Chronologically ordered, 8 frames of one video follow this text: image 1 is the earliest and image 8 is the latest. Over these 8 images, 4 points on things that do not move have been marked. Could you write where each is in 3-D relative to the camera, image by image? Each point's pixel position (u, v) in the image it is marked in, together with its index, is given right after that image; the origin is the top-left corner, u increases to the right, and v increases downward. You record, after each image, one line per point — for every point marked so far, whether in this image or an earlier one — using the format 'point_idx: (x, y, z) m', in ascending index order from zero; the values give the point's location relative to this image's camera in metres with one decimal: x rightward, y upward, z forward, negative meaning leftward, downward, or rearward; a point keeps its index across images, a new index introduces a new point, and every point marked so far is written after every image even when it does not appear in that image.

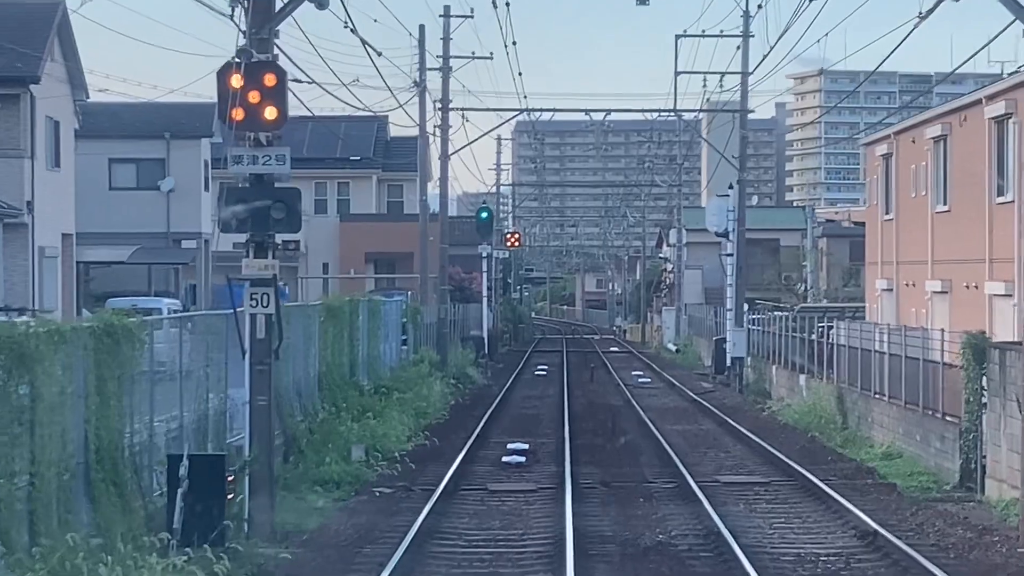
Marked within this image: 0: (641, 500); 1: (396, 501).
0: (+1.1, -1.8, +18.2) m
1: (-1.0, -1.8, +17.7) m
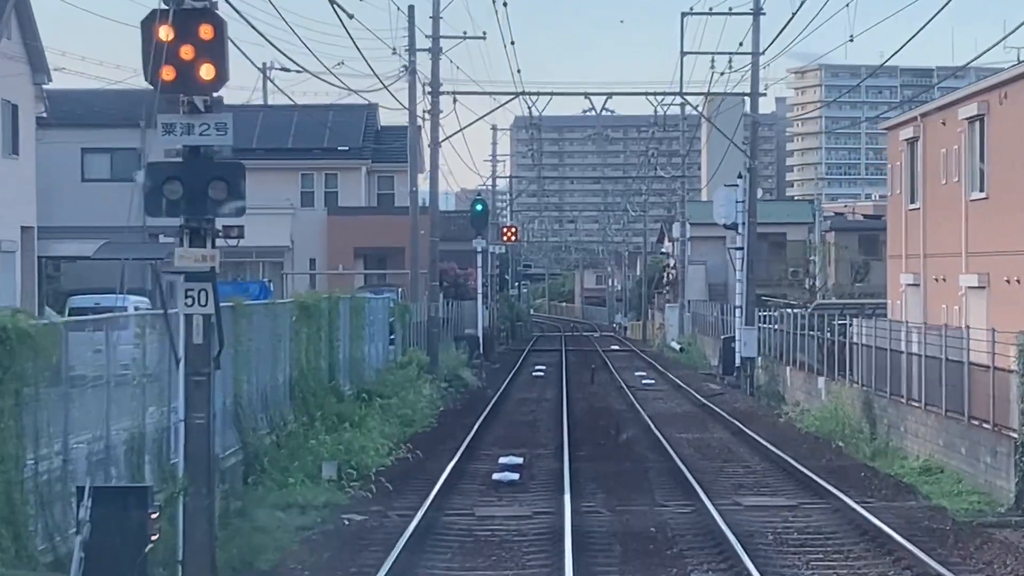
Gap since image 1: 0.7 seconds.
0: (+1.0, -1.7, +15.8) m
1: (-1.0, -1.7, +15.3) m
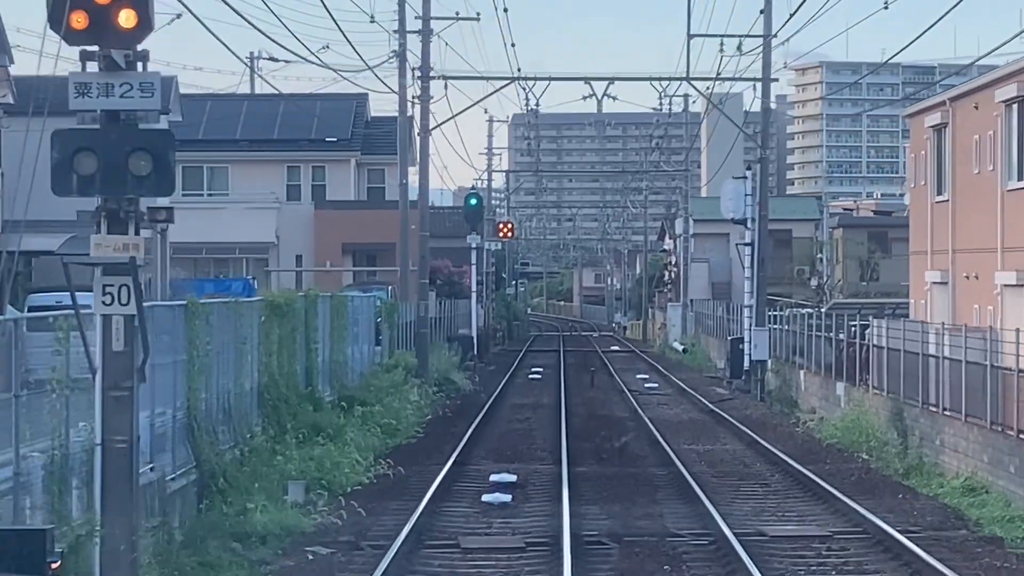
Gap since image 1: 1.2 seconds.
0: (+1.0, -1.7, +13.6) m
1: (-1.1, -1.7, +13.1) m
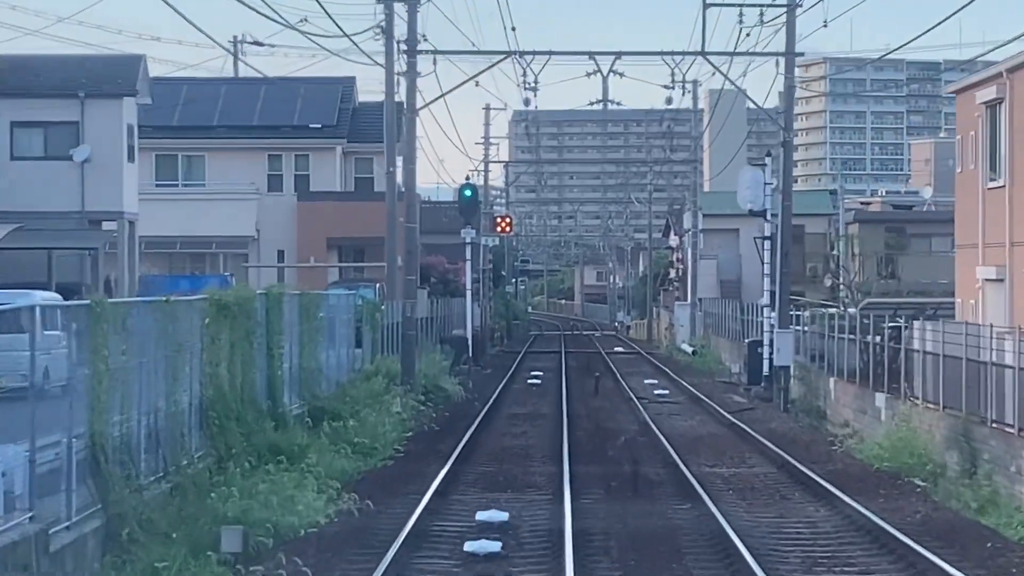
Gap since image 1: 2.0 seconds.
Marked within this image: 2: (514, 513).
0: (+0.9, -1.7, +10.4) m
1: (-1.2, -1.7, +9.9) m
2: (0.0, -1.7, +16.8) m
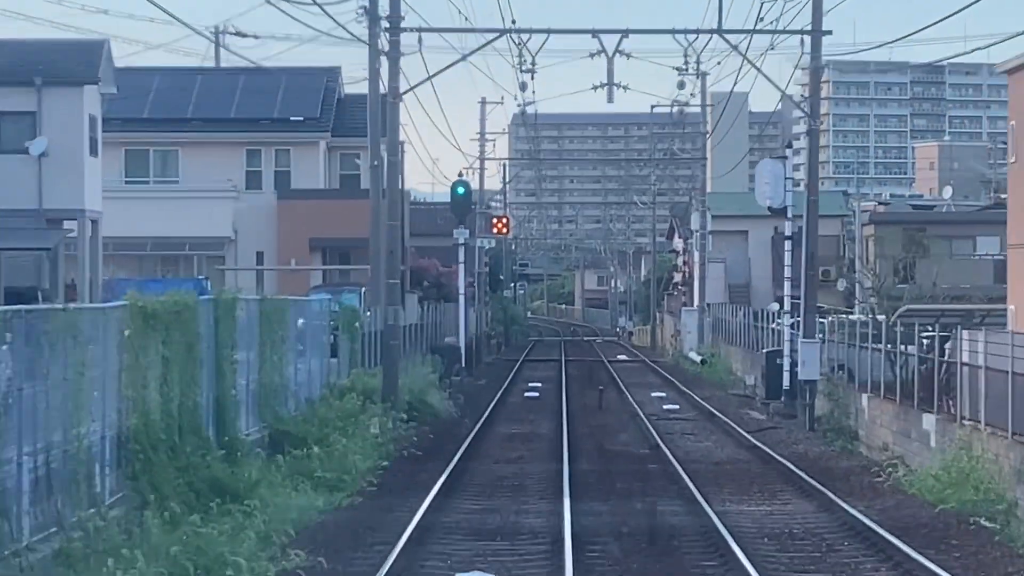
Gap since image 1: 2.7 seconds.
0: (+0.8, -1.7, +7.3) m
1: (-1.2, -1.7, +6.8) m
2: (-0.1, -1.8, +13.7) m
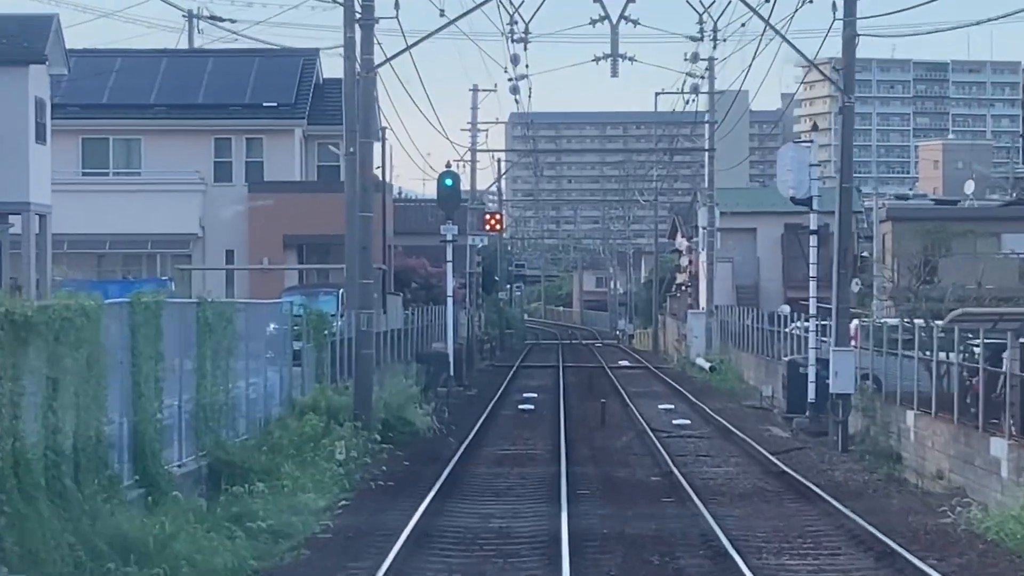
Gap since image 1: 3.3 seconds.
0: (+0.7, -1.7, +4.0) m
1: (-1.3, -1.7, +3.5) m
2: (-0.1, -1.8, +10.4) m
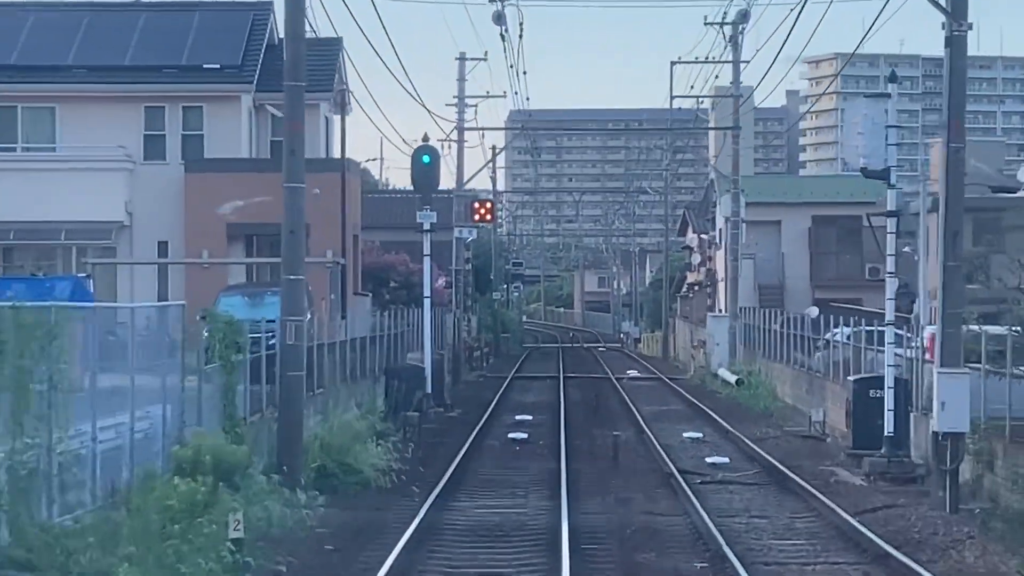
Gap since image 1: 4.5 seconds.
0: (+0.6, -1.7, -2.3) m
1: (-1.4, -1.7, -2.8) m
2: (-0.3, -1.7, +4.1) m
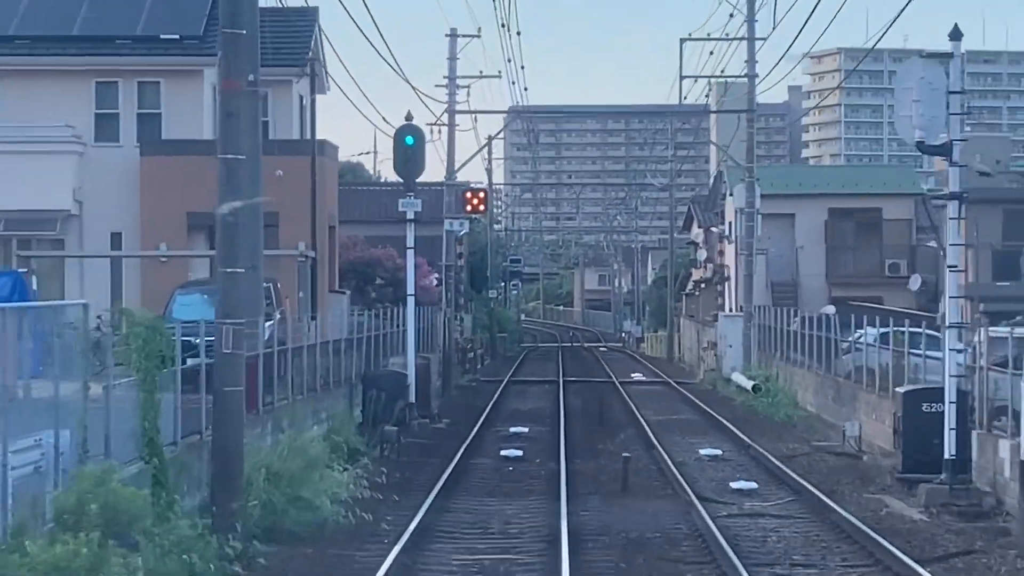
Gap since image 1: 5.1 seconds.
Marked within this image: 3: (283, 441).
0: (+0.5, -1.7, -5.5) m
1: (-1.5, -1.7, -6.0) m
2: (-0.3, -1.7, +0.9) m
3: (-1.6, -1.1, +16.0) m
